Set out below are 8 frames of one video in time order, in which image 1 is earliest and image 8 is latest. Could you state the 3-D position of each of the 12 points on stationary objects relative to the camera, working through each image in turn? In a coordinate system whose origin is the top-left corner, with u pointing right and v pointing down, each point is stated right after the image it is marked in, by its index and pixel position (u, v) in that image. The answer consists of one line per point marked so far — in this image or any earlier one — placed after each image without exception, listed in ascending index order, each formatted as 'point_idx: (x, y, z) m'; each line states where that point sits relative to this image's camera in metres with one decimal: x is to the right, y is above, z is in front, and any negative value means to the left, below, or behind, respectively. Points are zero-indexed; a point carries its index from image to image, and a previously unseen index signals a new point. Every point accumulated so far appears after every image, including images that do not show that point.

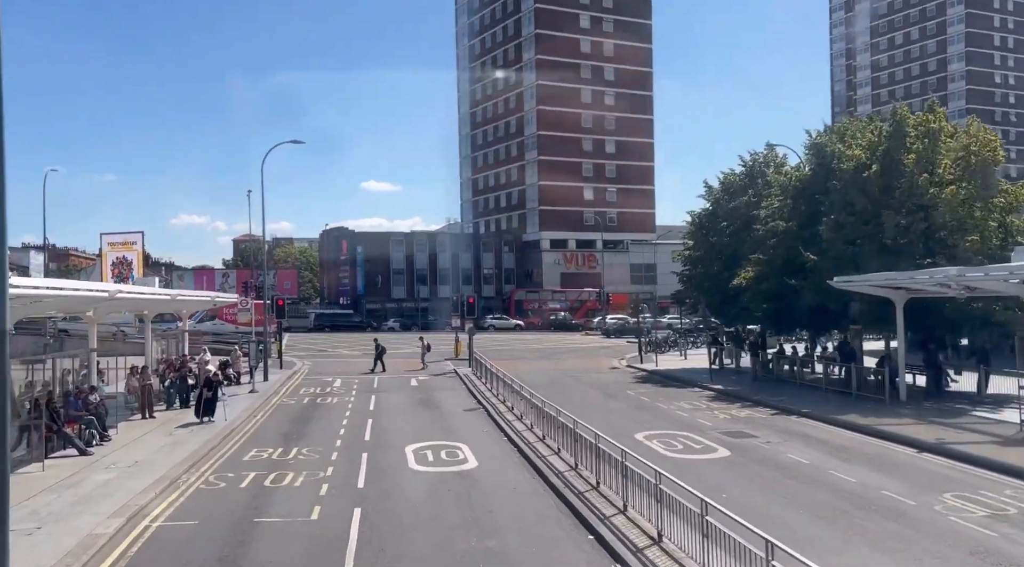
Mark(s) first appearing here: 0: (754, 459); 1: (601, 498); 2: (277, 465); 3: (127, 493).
0: (+5.4, -3.9, +18.3) m
1: (+1.6, -3.9, +14.7) m
2: (-5.4, -4.2, +18.9) m
3: (-7.3, -3.9, +15.4) m
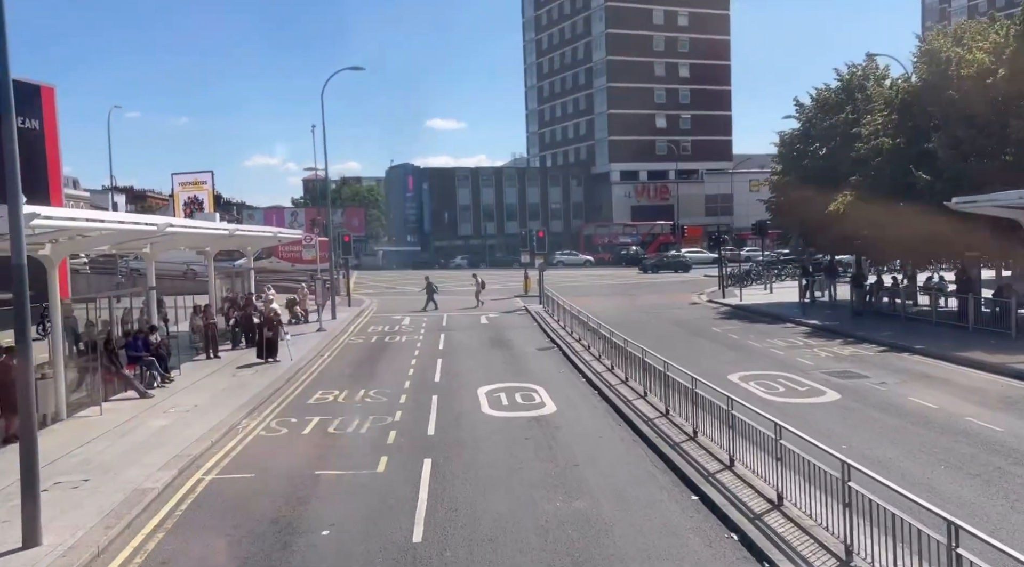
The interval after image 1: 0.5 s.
0: (+7.1, -2.3, +16.2) m
1: (+3.0, -2.6, +12.9) m
2: (-3.7, -2.7, +17.7) m
3: (-5.8, -2.8, +14.4) m
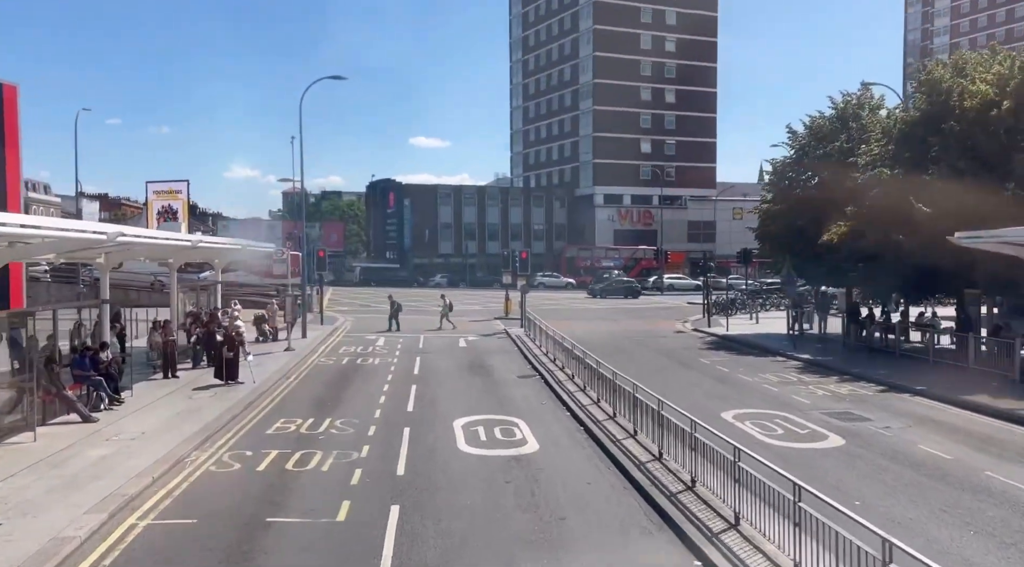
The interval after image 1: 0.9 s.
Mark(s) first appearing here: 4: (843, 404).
0: (+6.7, -3.0, +15.0) m
1: (+2.7, -3.1, +11.6) m
2: (-4.1, -3.1, +16.2) m
3: (-6.1, -3.0, +12.8) m
4: (+7.8, -2.8, +19.4) m
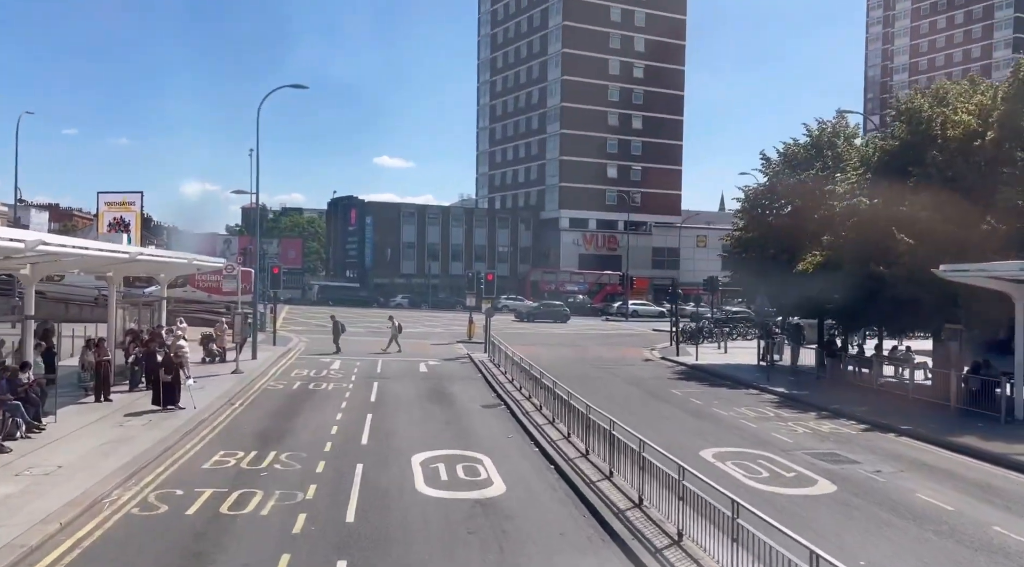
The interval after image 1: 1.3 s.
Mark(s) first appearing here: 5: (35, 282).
0: (+6.1, -3.6, +13.8) m
1: (+2.3, -3.5, +10.3) m
2: (-4.8, -3.5, +14.5) m
3: (-6.6, -3.2, +11.1) m
4: (+7.0, -3.6, +18.3) m
5: (-11.5, 0.0, +19.8) m
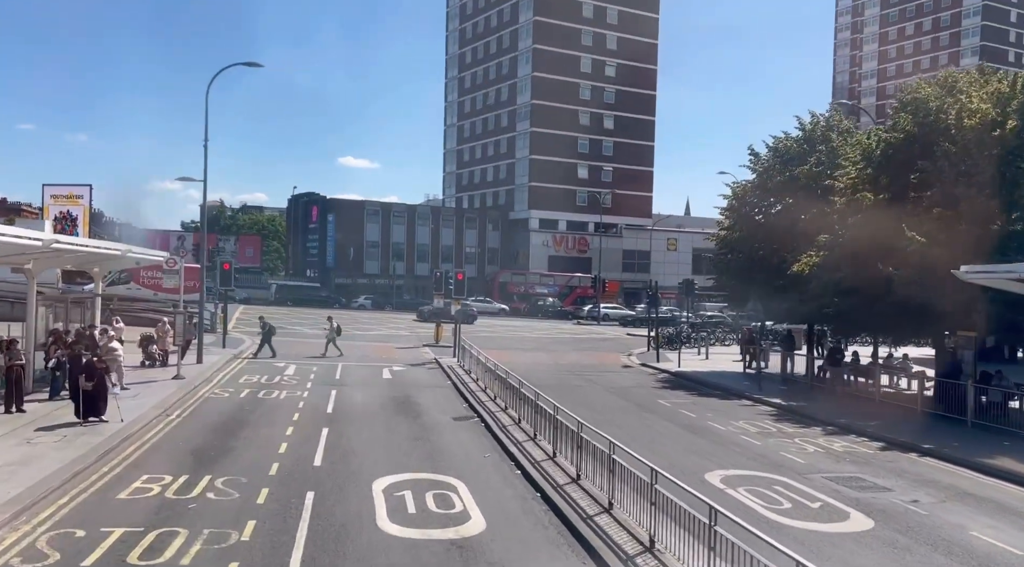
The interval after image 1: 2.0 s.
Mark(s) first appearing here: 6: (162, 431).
0: (+5.8, -3.6, +11.7) m
1: (+2.2, -3.4, +8.0) m
2: (-5.0, -3.3, +11.9) m
3: (-6.7, -3.0, +8.4) m
4: (+6.6, -3.6, +16.2) m
5: (-12.0, +0.2, +16.9) m
6: (-7.6, -3.2, +17.8) m
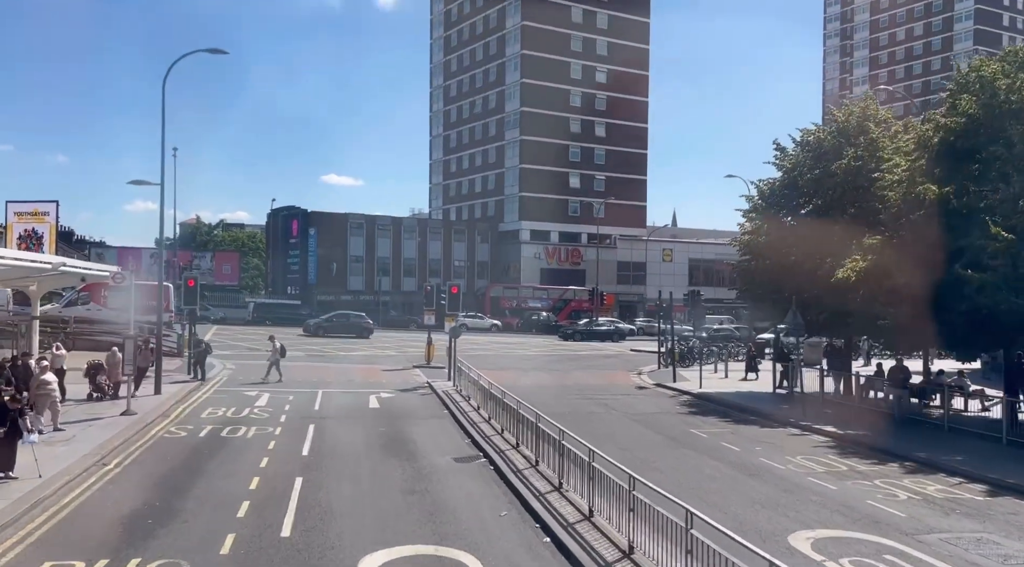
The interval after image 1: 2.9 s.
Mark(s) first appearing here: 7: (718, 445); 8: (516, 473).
0: (+6.3, -3.6, +8.3) m
1: (+2.7, -3.4, +4.5) m
2: (-4.6, -3.5, +8.3) m
3: (-6.2, -3.2, +4.8) m
4: (+6.9, -3.7, +12.8) m
5: (-11.6, -0.2, +13.2) m
6: (-7.2, -3.5, +14.1) m
7: (+4.8, -3.7, +19.0) m
8: (+0.1, -3.7, +16.1) m
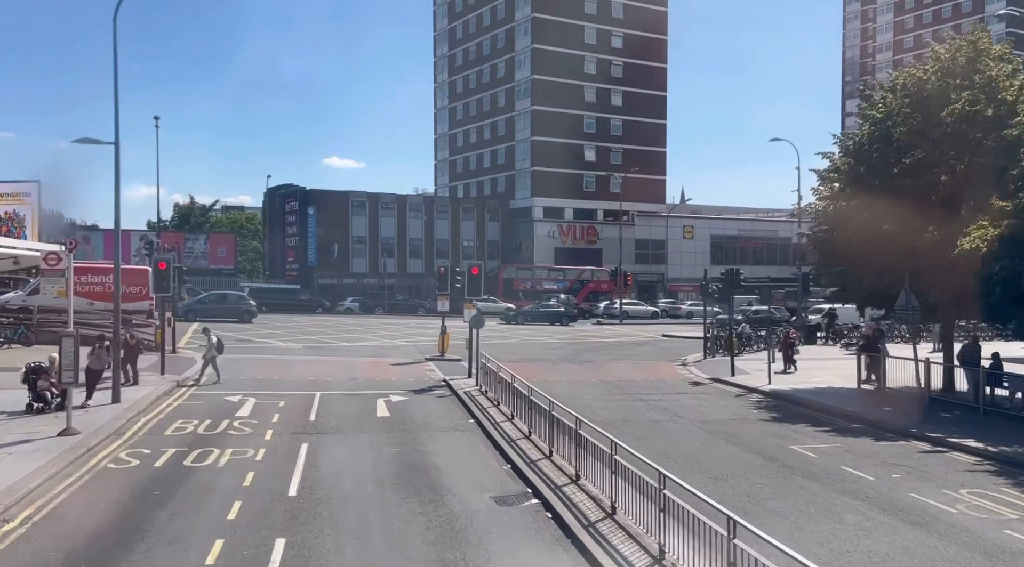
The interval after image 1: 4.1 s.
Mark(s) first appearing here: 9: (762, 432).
0: (+7.2, -3.4, +3.6) m
1: (+3.6, -3.3, -0.1) m
2: (-3.7, -3.4, +3.7) m
3: (-5.3, -3.2, +0.2) m
4: (+7.9, -3.3, +8.1) m
5: (-10.7, 0.0, +8.6) m
6: (-6.3, -3.3, +9.6) m
7: (+5.7, -3.3, +14.4) m
8: (+1.0, -3.4, +11.5) m
9: (+5.5, -3.2, +18.2) m
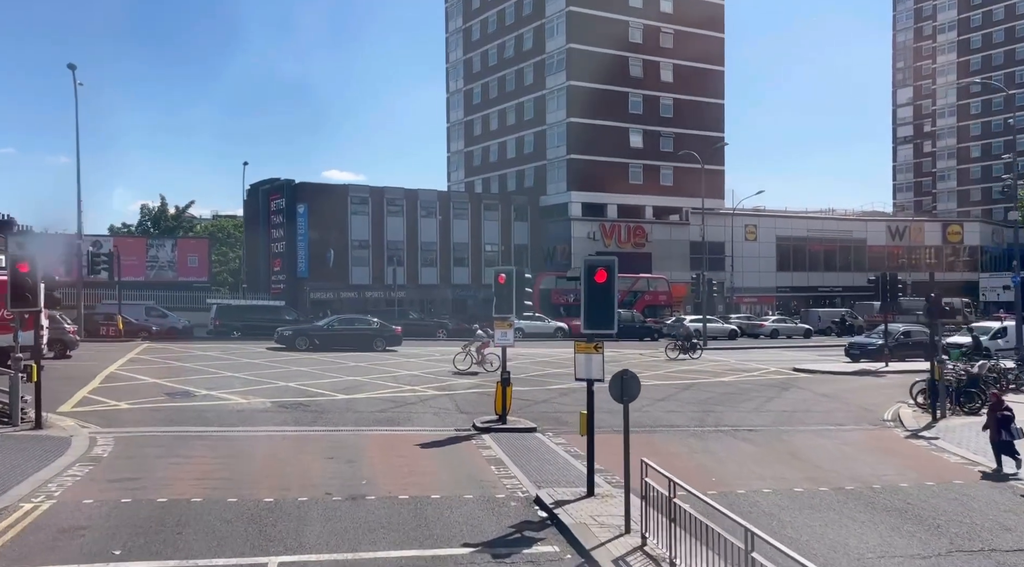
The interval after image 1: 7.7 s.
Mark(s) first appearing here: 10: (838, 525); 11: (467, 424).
0: (+9.8, -3.3, -9.6) m
1: (+6.1, -3.3, -13.3) m
2: (-1.1, -3.4, -9.5) m
3: (-2.7, -3.2, -13.0) m
4: (+10.4, -3.3, -5.1) m
5: (-8.2, -0.2, -4.6) m
6: (-3.7, -3.4, -3.6) m
7: (+8.3, -3.4, +1.2) m
8: (+3.6, -3.5, -1.7) m
9: (+8.0, -3.4, +5.0) m
10: (+4.6, -3.5, +12.3) m
11: (-1.1, -3.4, +20.0) m
